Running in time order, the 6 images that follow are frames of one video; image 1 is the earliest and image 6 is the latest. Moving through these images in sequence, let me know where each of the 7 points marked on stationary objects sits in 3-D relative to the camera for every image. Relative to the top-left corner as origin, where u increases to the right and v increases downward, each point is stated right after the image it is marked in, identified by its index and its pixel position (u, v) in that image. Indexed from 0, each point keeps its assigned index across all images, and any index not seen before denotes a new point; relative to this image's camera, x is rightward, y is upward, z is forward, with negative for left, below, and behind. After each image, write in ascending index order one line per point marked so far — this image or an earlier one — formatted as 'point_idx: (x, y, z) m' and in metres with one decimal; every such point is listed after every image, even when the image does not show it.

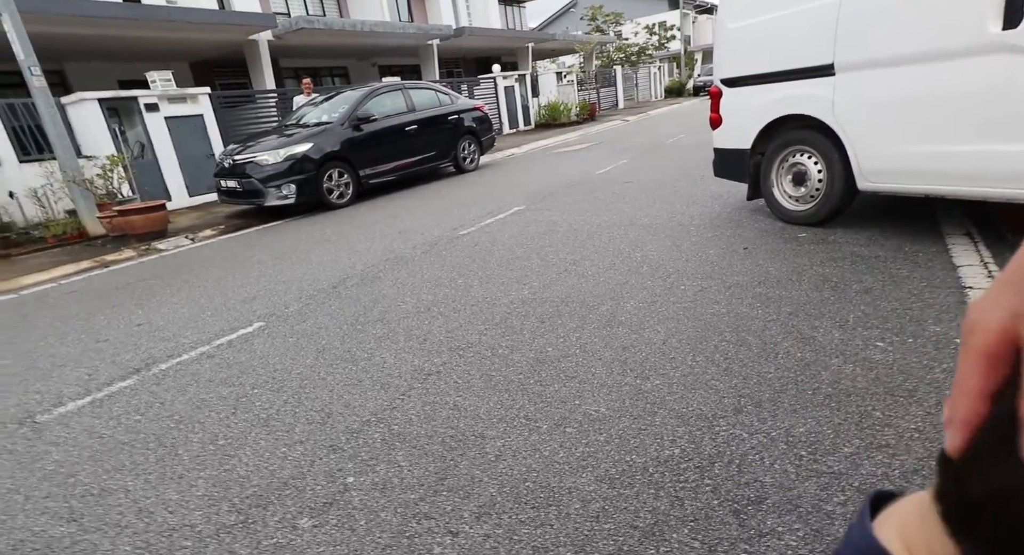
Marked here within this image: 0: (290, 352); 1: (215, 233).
0: (-3.5, -1.1, +9.4) m
1: (-8.5, +1.3, +17.1) m
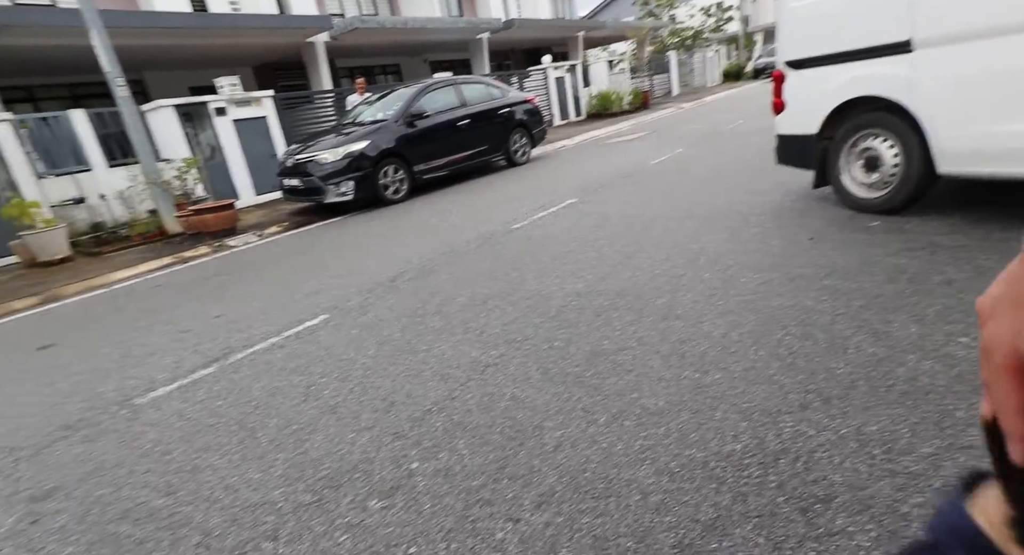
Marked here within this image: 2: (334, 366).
0: (-2.6, -1.1, +9.8) m
1: (-6.9, +1.4, +17.9) m
2: (-2.7, -1.3, +9.0) m
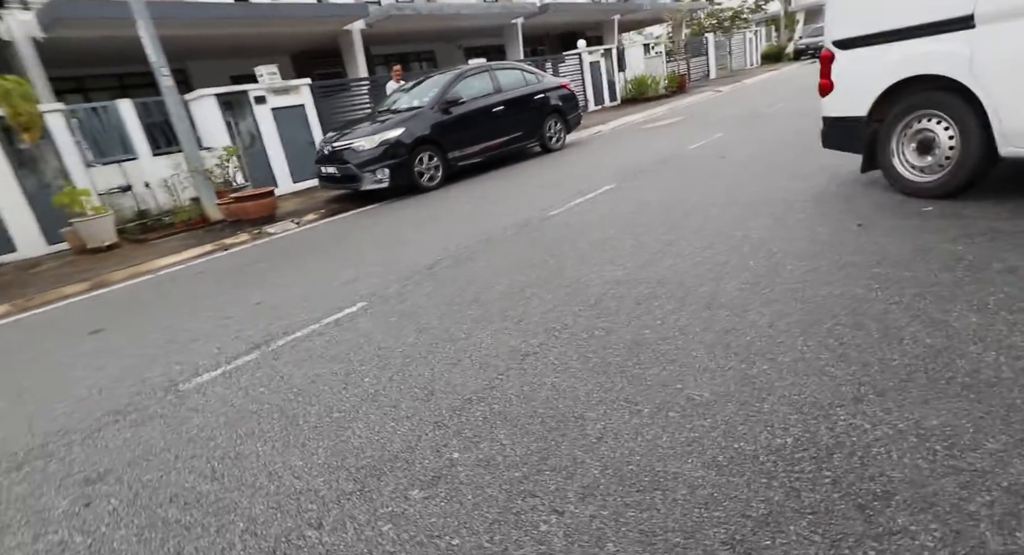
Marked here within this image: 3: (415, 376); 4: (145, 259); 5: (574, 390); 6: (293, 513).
0: (-1.9, -0.8, +9.7) m
1: (-5.7, +1.8, +18.0) m
2: (-2.1, -1.1, +9.0) m
3: (-1.3, -1.3, +8.1) m
4: (-9.3, +0.4, +15.4) m
5: (+0.7, -1.3, +7.1) m
6: (-2.1, -2.2, +5.7) m
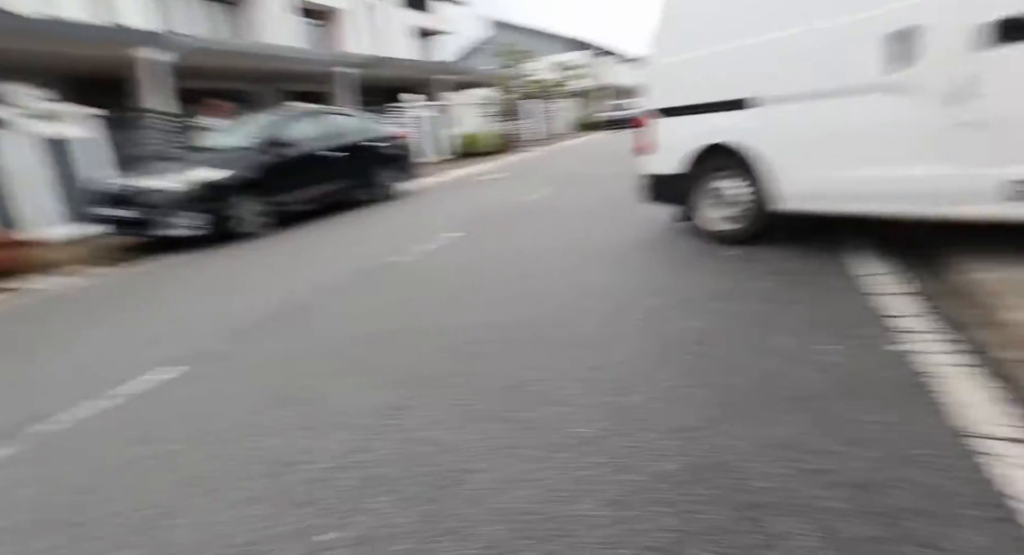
0: (-3.6, -1.5, +7.8) m
1: (-9.7, -0.1, +15.1) m
2: (-3.5, -1.7, +7.1) m
3: (-2.5, -1.7, +6.4) m
4: (-12.3, -1.3, +11.5) m
5: (-0.4, -1.5, +6.1) m
6: (-2.6, -2.4, +3.8) m
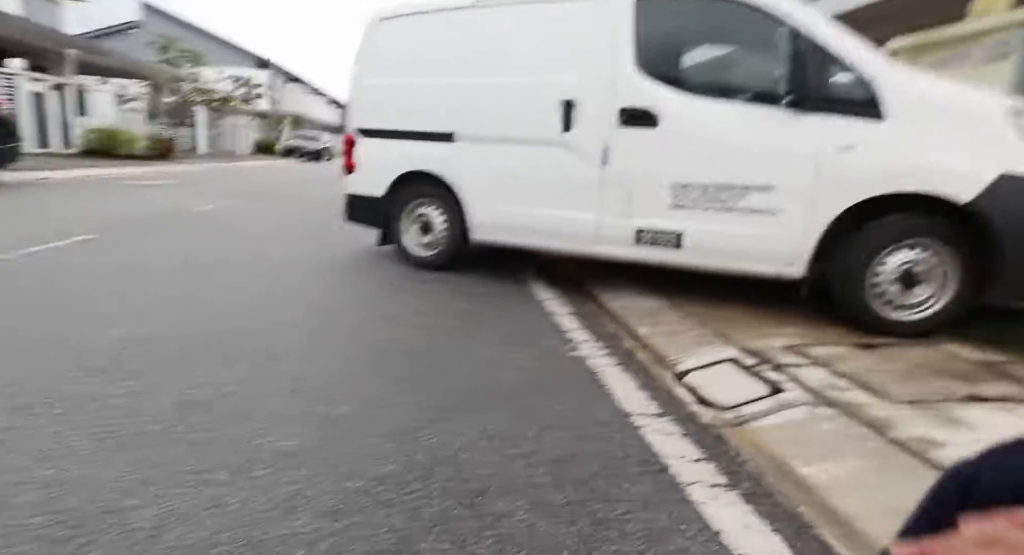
0: (-1.3, -1.1, +10.1) m
1: (-4.3, +1.7, +18.7) m
2: (-1.5, -1.4, +9.4) m
3: (-0.8, -1.6, +8.4) m
4: (-8.1, +0.5, +16.4) m
5: (+1.1, -1.7, +7.4) m
6: (-1.9, -2.5, +6.1) m
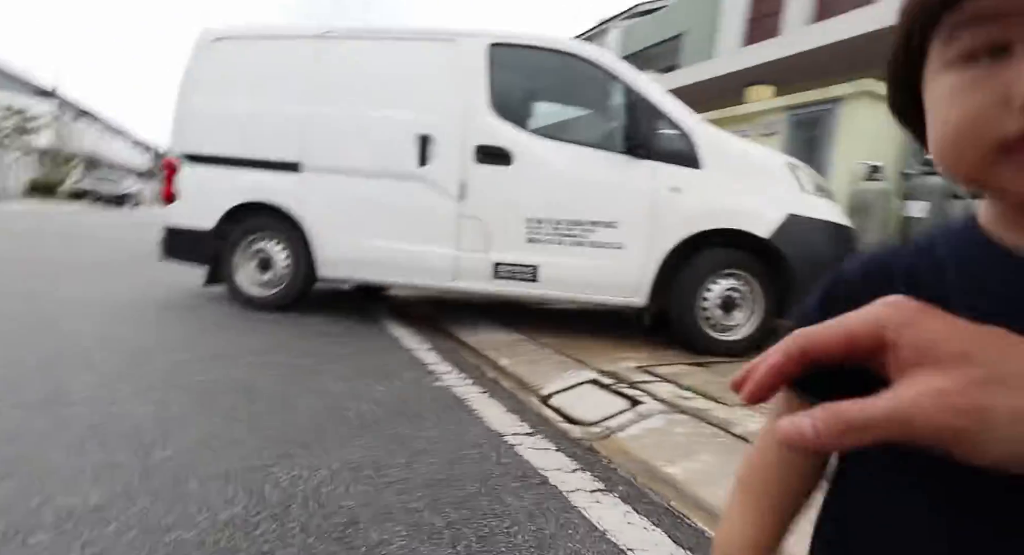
0: (-3.9, -2.3, +8.9) m
1: (-9.4, -0.9, +16.6) m
2: (-3.9, -2.5, +8.2) m
3: (-3.0, -2.5, +7.4) m
4: (-12.3, -1.6, +13.1) m
5: (-0.8, -2.5, +7.0) m
6: (-3.2, -3.0, +4.8) m
